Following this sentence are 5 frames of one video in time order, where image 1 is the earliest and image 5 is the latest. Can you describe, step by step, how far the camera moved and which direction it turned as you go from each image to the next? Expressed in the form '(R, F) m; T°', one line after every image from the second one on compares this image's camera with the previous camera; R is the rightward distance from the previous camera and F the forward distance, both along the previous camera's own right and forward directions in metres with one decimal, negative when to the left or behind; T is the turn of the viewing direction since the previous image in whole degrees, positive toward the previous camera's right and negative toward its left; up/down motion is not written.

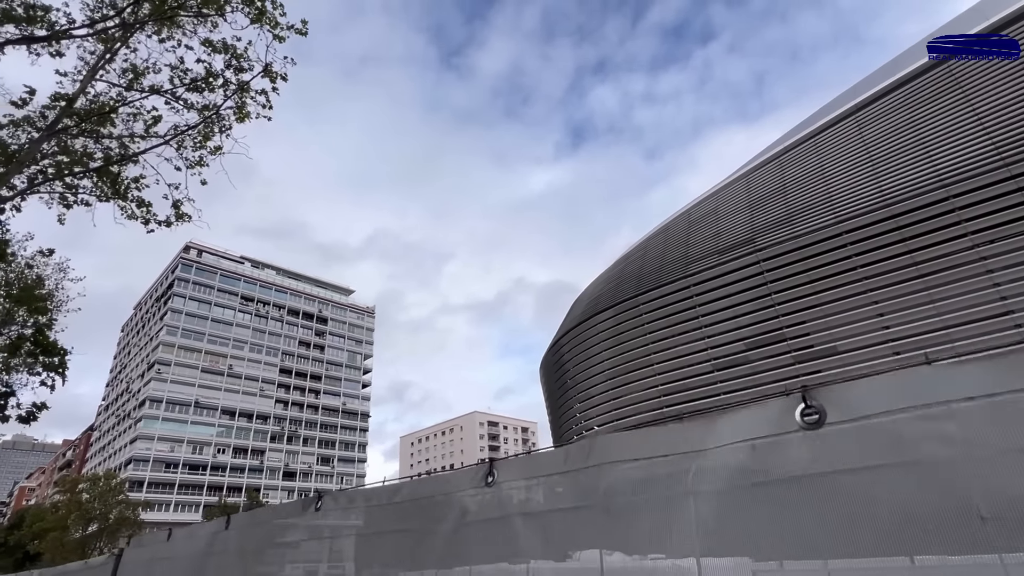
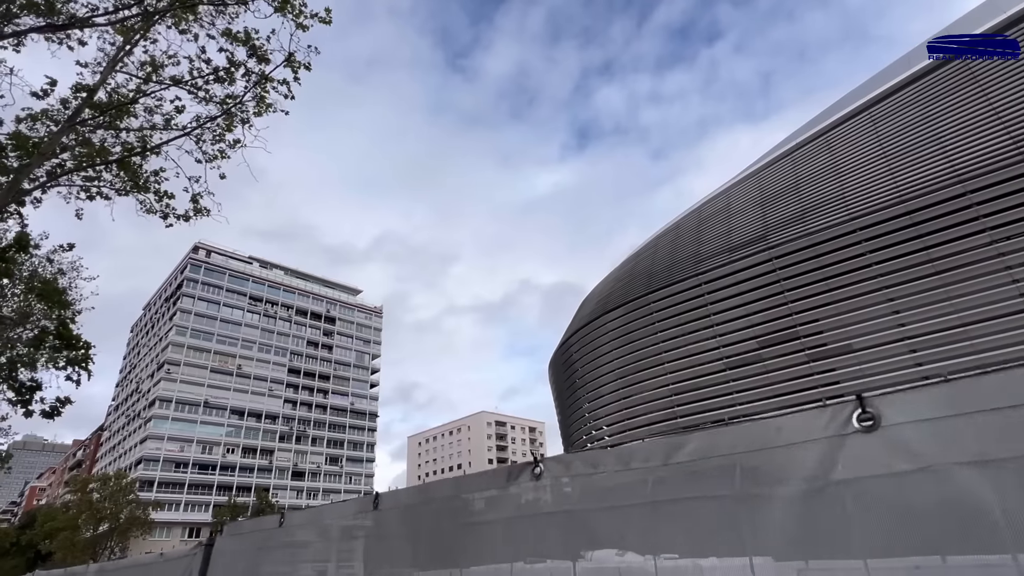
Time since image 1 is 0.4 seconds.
(-0.2, +0.1) m; -1°
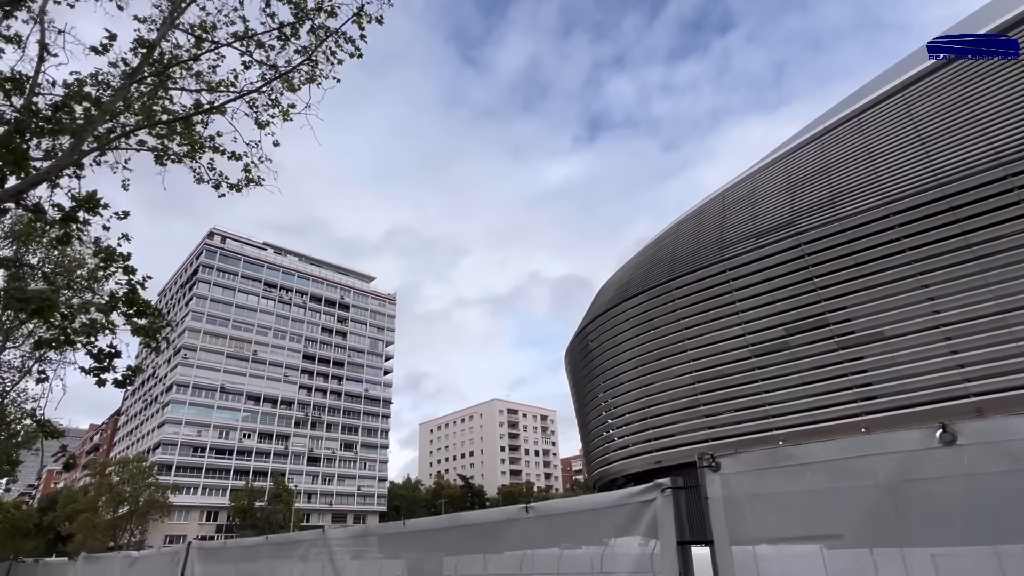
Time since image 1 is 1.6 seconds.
(-0.7, +0.3) m; -1°
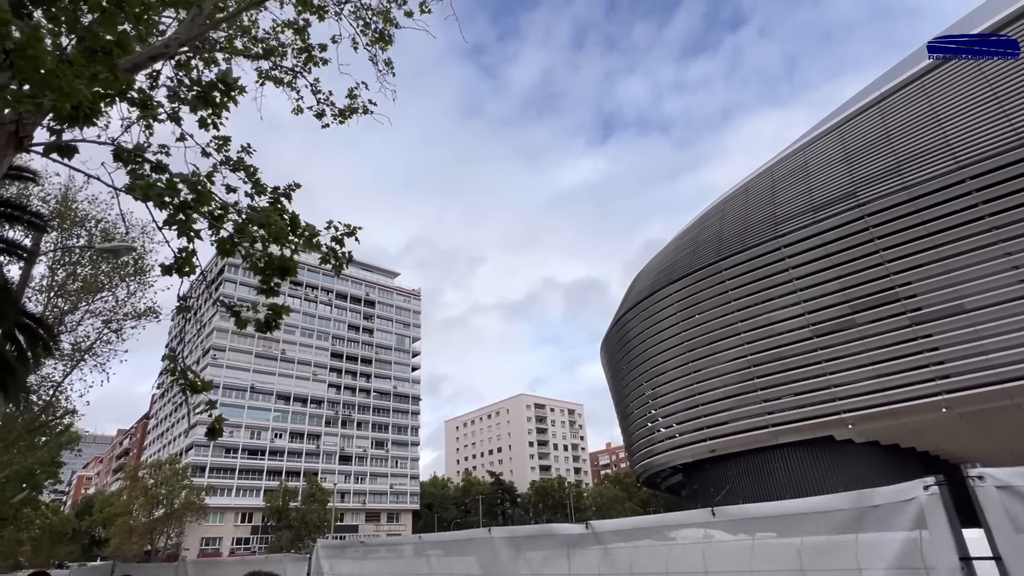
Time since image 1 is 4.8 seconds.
(-1.5, +1.1) m; -1°
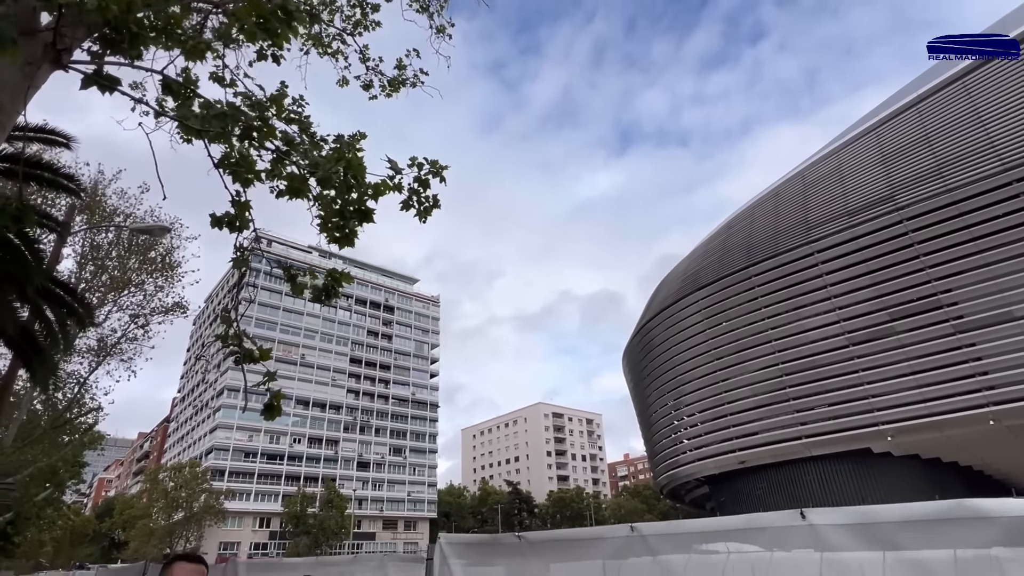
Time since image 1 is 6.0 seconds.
(-0.4, +0.4) m; -2°
